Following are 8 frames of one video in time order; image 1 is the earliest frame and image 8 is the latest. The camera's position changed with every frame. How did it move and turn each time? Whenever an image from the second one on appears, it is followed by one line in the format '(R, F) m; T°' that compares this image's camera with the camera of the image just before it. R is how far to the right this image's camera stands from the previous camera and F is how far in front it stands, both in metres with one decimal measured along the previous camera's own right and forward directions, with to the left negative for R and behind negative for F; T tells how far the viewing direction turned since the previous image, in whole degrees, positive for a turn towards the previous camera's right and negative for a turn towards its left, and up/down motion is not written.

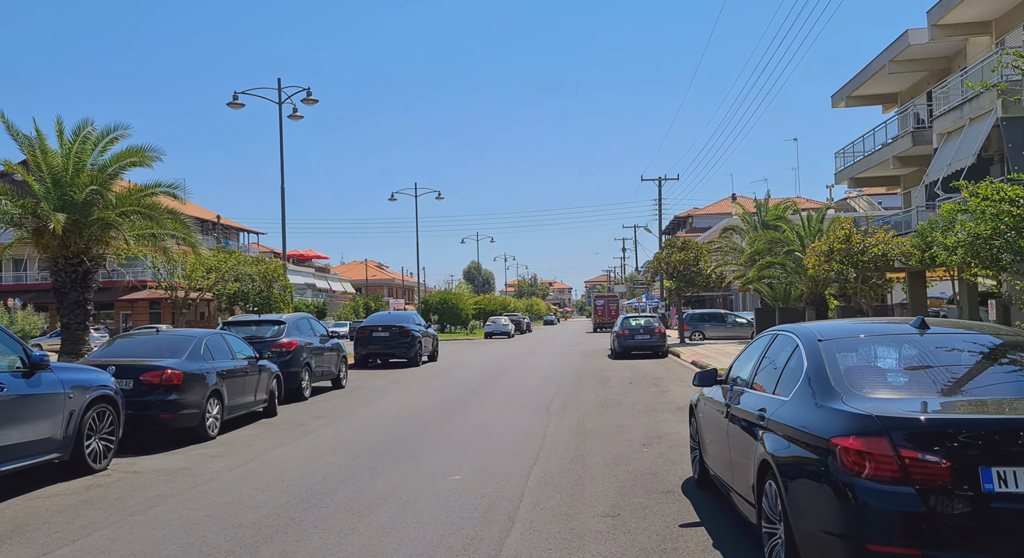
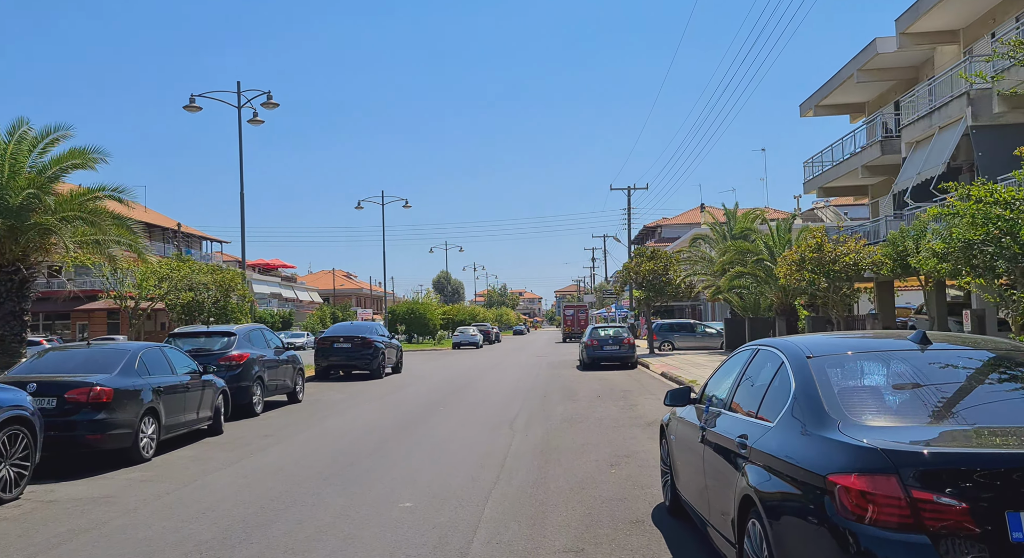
(+0.1, +0.6) m; +2°
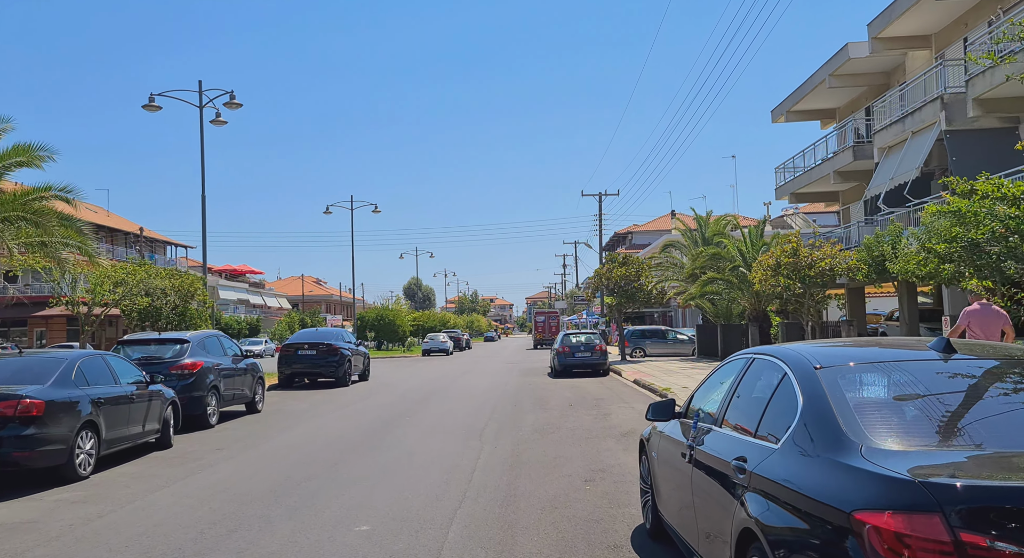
(0.0, +0.5) m; +2°
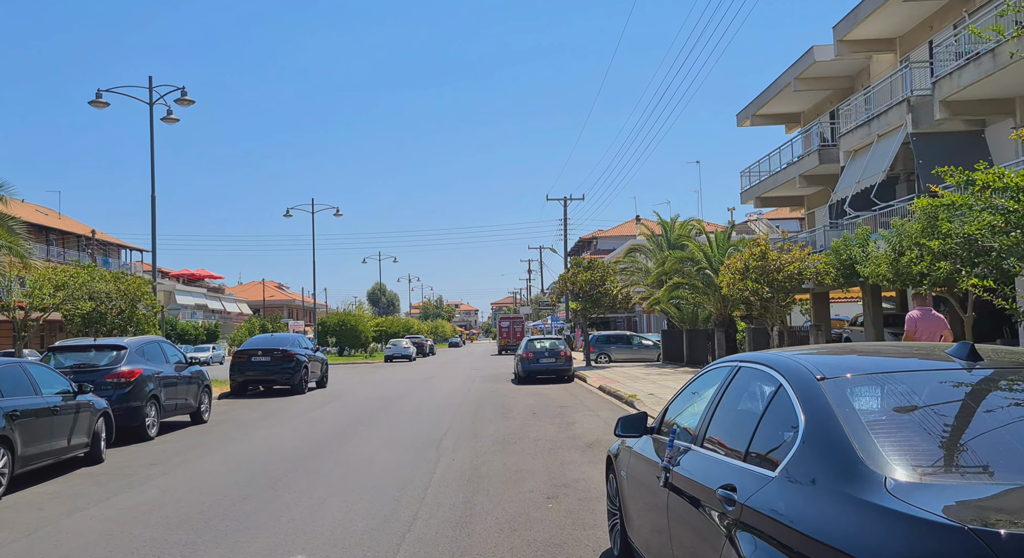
(+0.1, +0.6) m; +2°
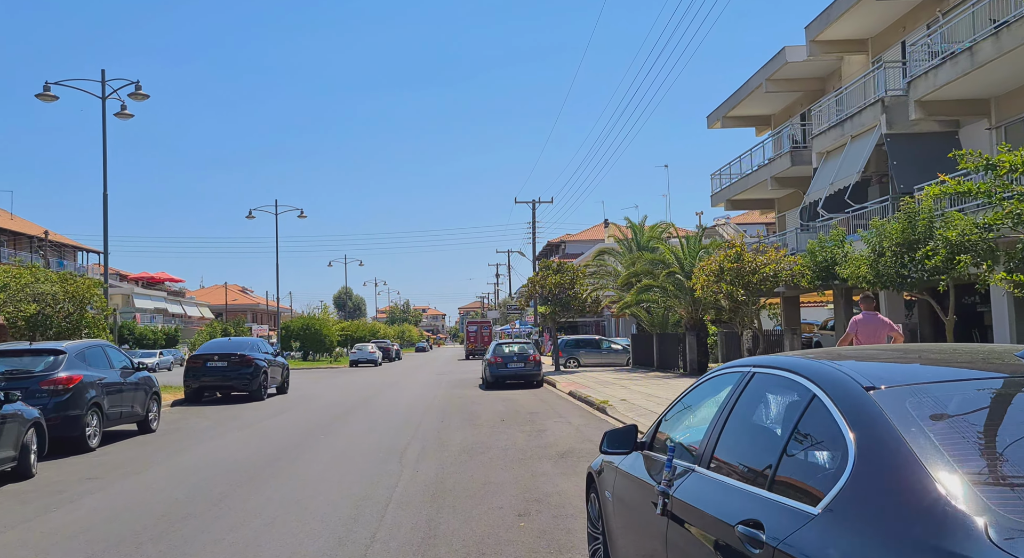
(0.0, +0.6) m; +2°
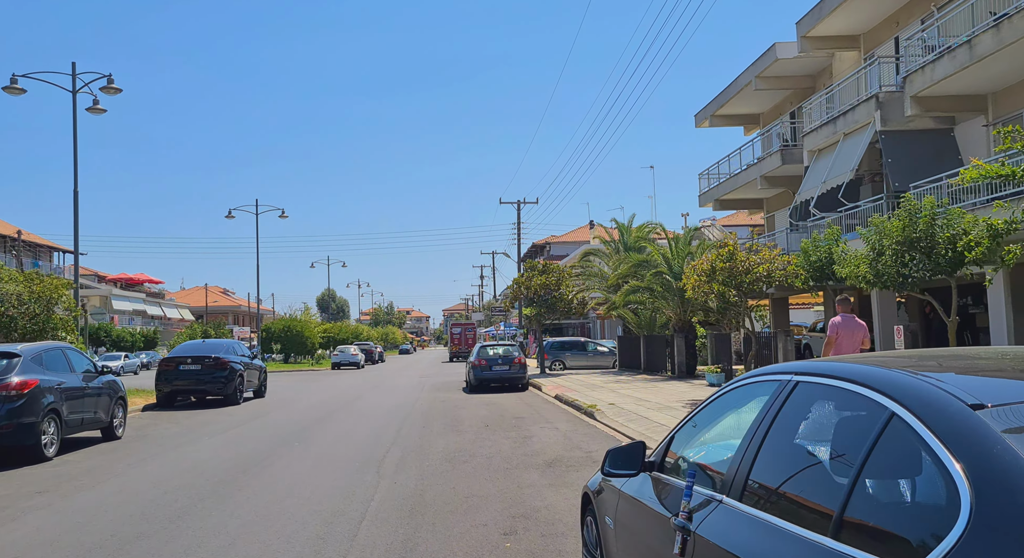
(0.0, +0.6) m; +1°
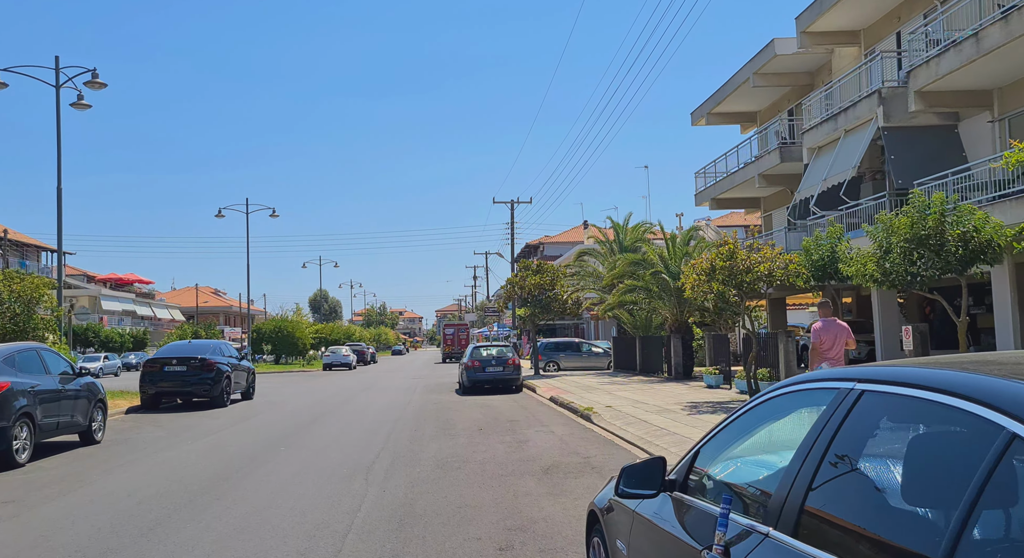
(0.0, +0.5) m; 0°
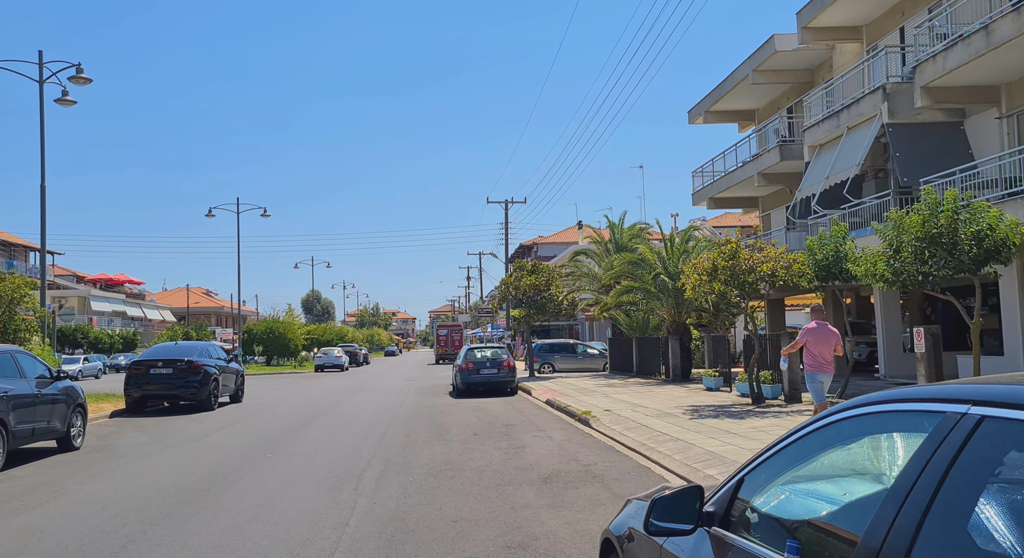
(0.0, +0.5) m; 0°
